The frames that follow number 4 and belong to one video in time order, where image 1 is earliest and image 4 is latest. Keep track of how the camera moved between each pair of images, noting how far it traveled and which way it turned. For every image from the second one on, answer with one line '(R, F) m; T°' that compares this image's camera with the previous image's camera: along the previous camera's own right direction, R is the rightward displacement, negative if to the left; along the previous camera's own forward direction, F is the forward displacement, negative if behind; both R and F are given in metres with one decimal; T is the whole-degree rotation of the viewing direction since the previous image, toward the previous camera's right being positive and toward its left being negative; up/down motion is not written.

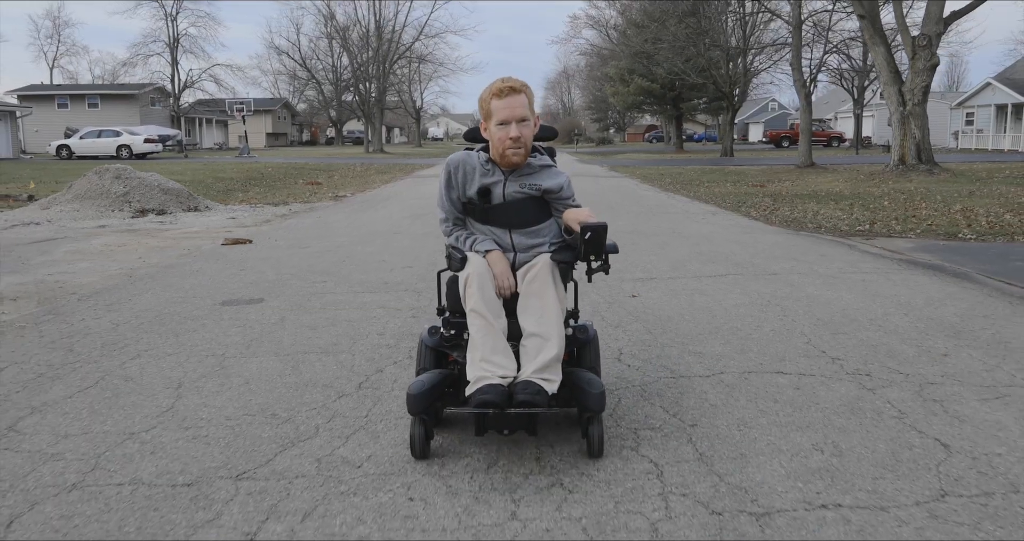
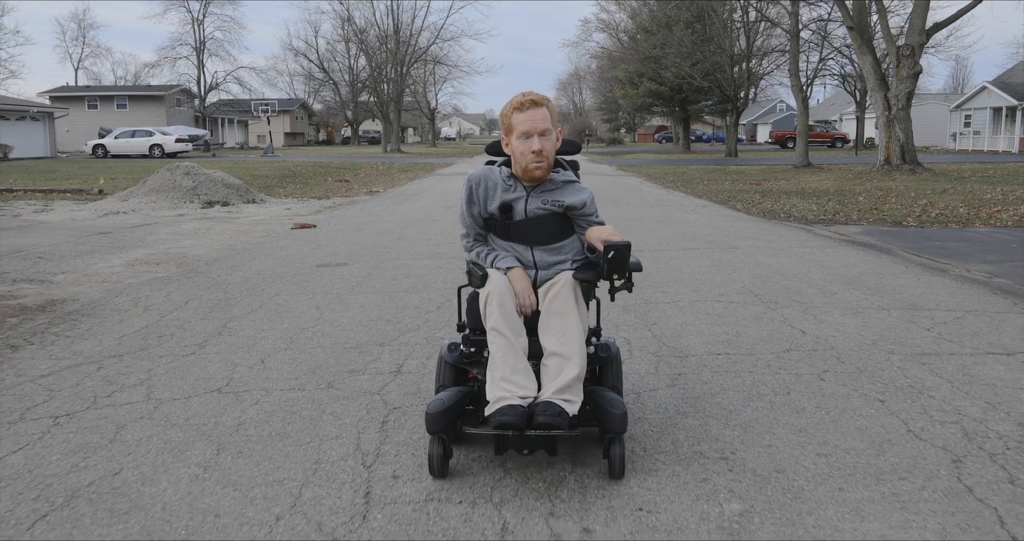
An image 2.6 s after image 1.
(-0.1, -2.2) m; -1°
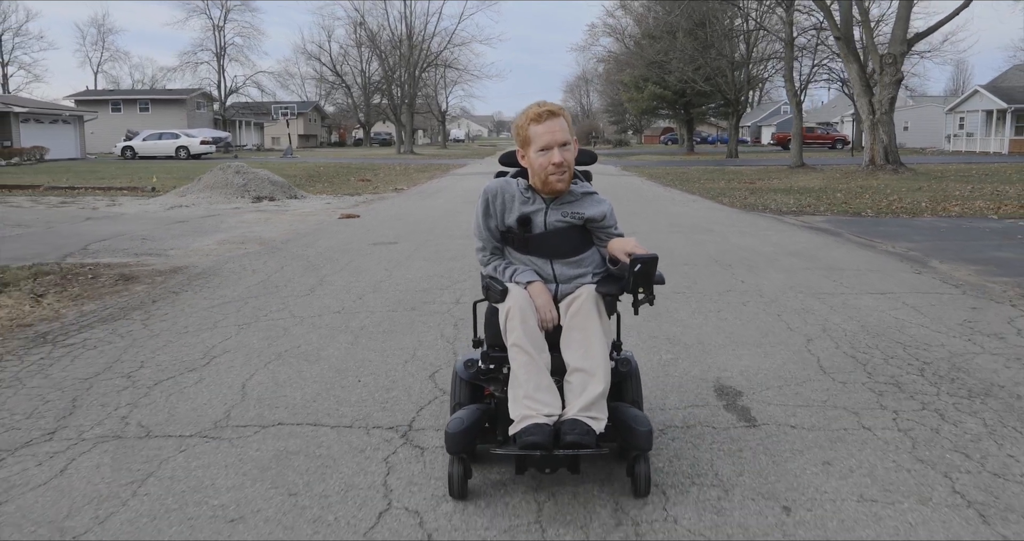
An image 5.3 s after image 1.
(-0.1, -2.2) m; 0°
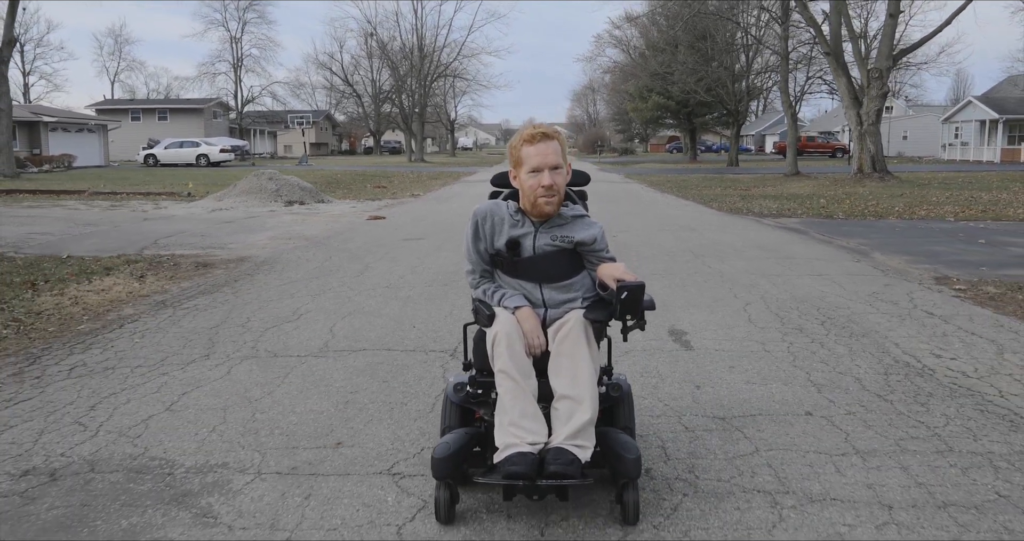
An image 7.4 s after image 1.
(0.0, -1.8) m; 0°
